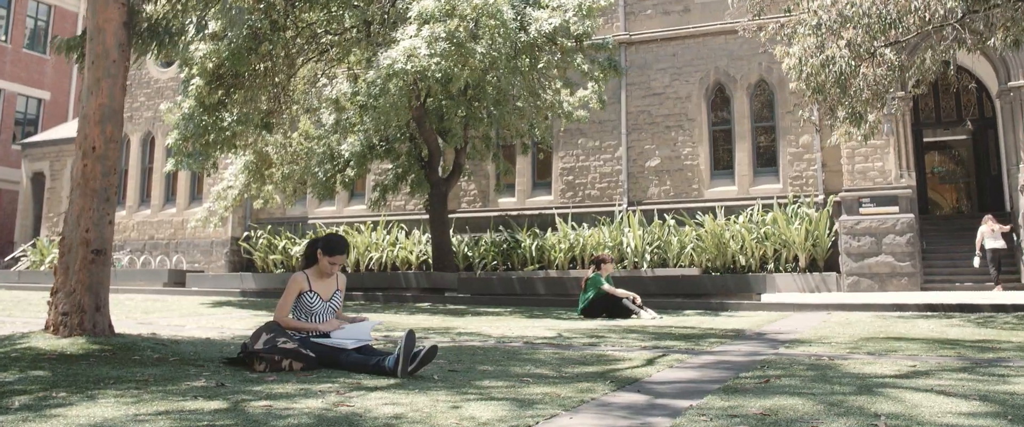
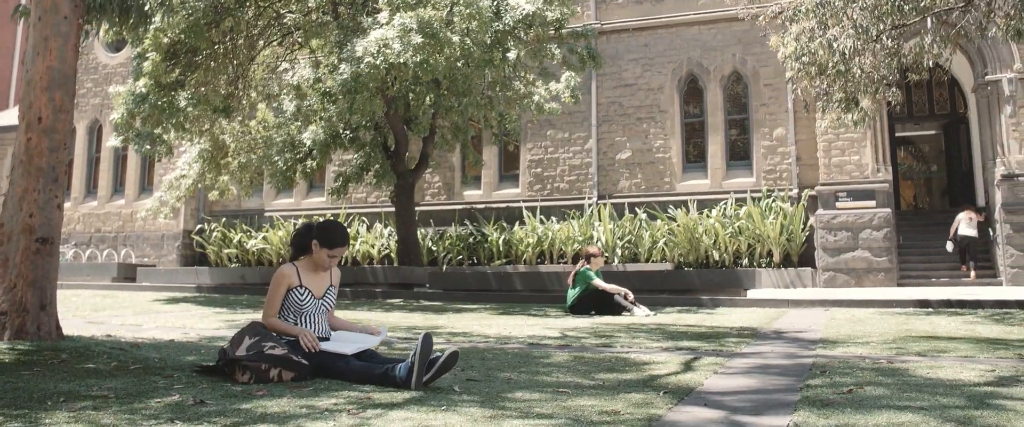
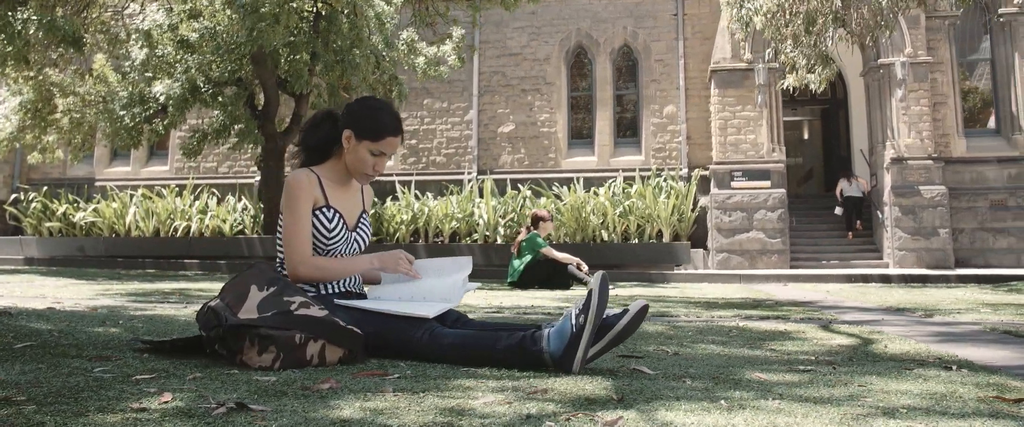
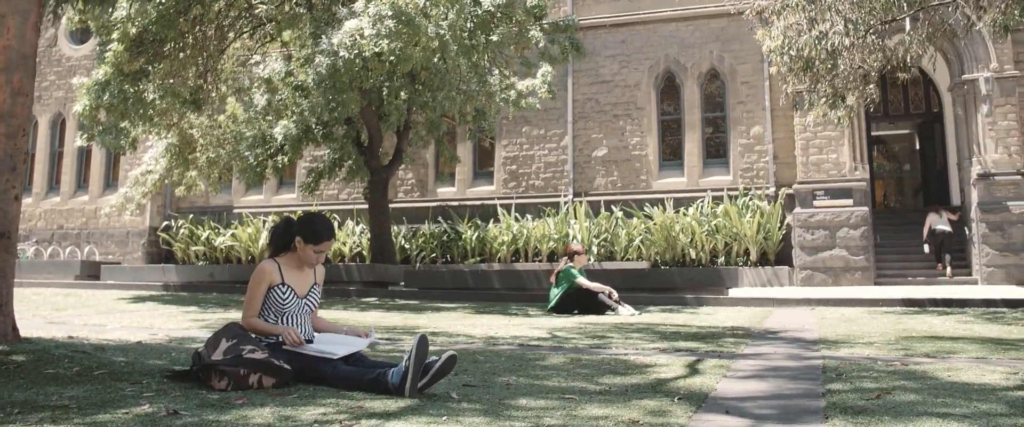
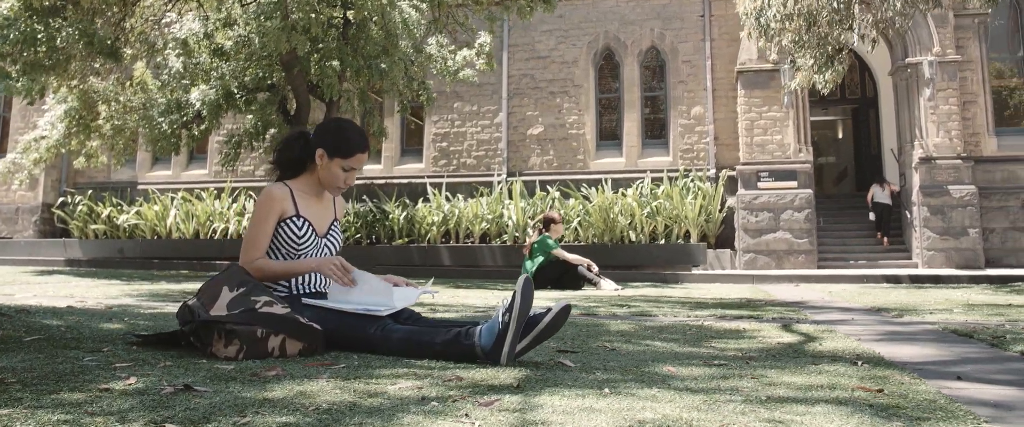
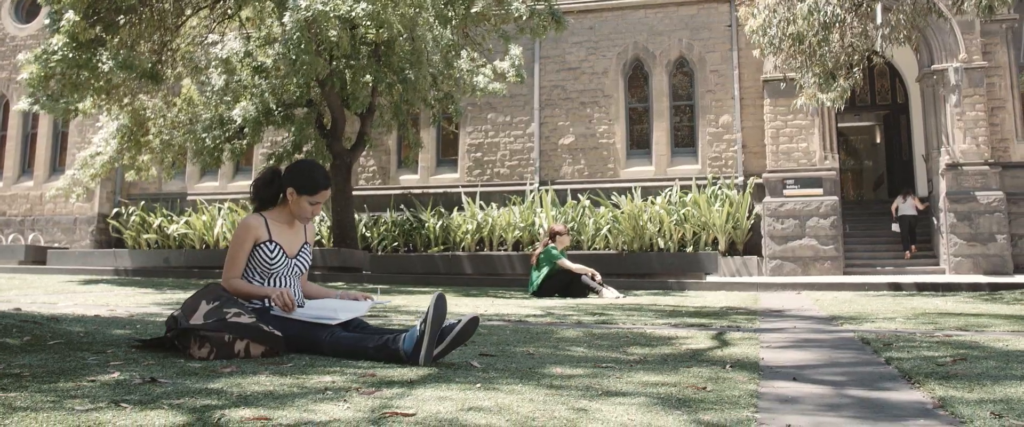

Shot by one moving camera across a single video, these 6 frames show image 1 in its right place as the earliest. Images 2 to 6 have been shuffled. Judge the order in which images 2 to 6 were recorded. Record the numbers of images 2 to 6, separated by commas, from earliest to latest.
2, 4, 6, 5, 3
